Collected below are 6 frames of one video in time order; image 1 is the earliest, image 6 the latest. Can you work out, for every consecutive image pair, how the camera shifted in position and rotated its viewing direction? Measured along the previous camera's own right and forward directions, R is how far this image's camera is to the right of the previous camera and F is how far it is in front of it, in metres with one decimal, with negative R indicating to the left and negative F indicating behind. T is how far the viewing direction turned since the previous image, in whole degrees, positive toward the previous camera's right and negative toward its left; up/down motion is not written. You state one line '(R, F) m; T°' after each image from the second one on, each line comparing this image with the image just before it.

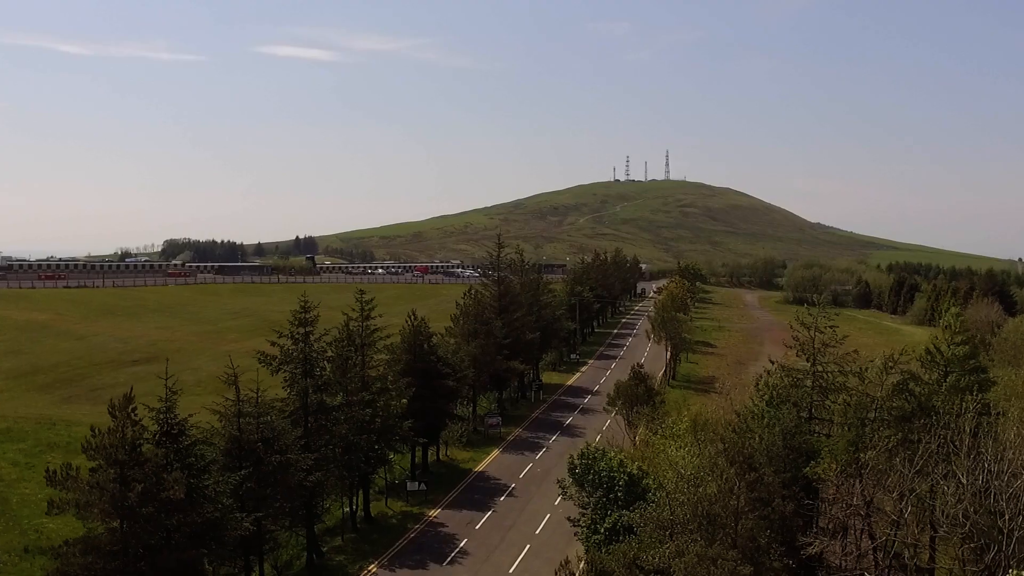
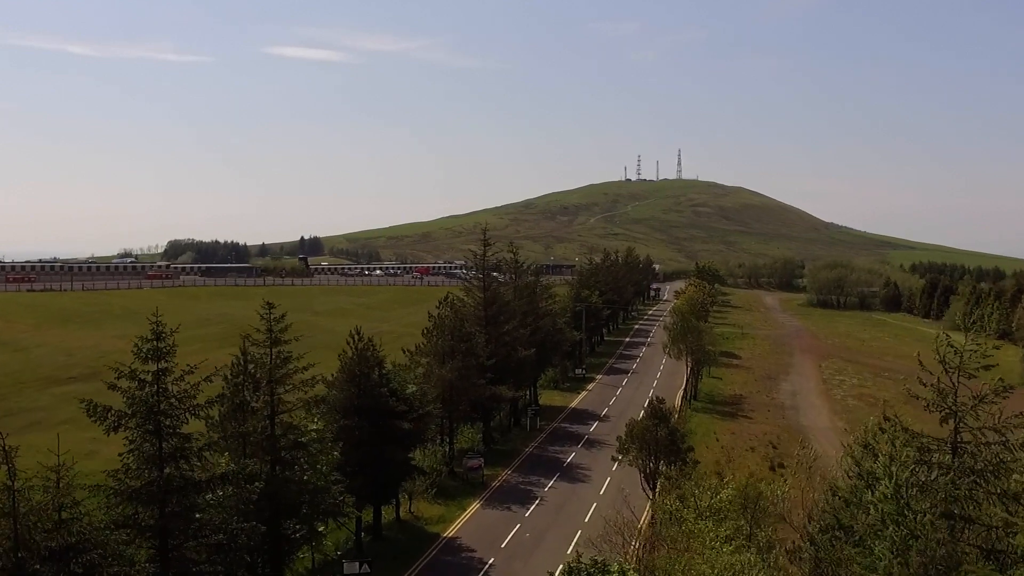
(+1.7, +12.3) m; -1°
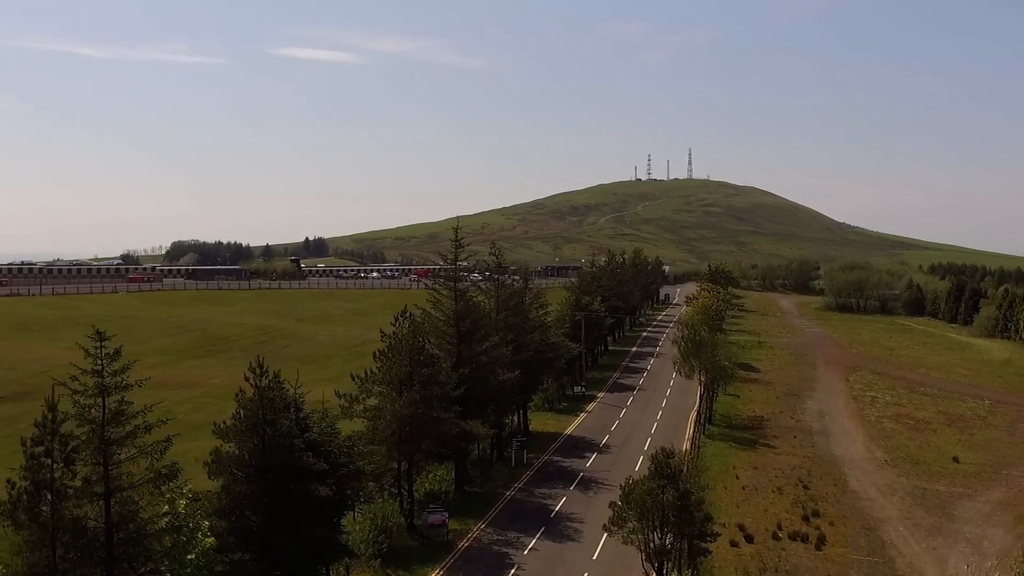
(+2.0, +9.4) m; -1°
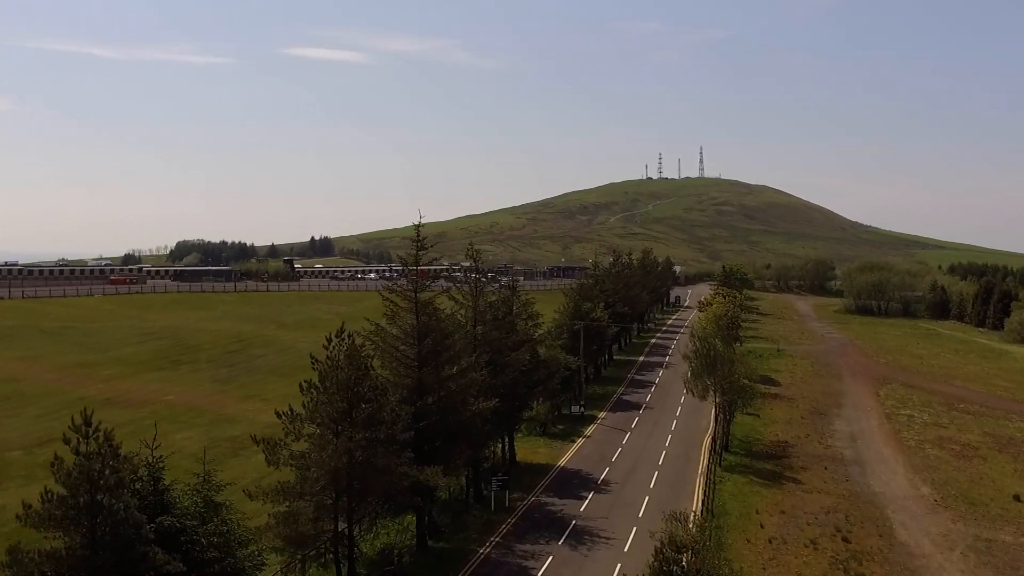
(+1.8, +8.5) m; -1°
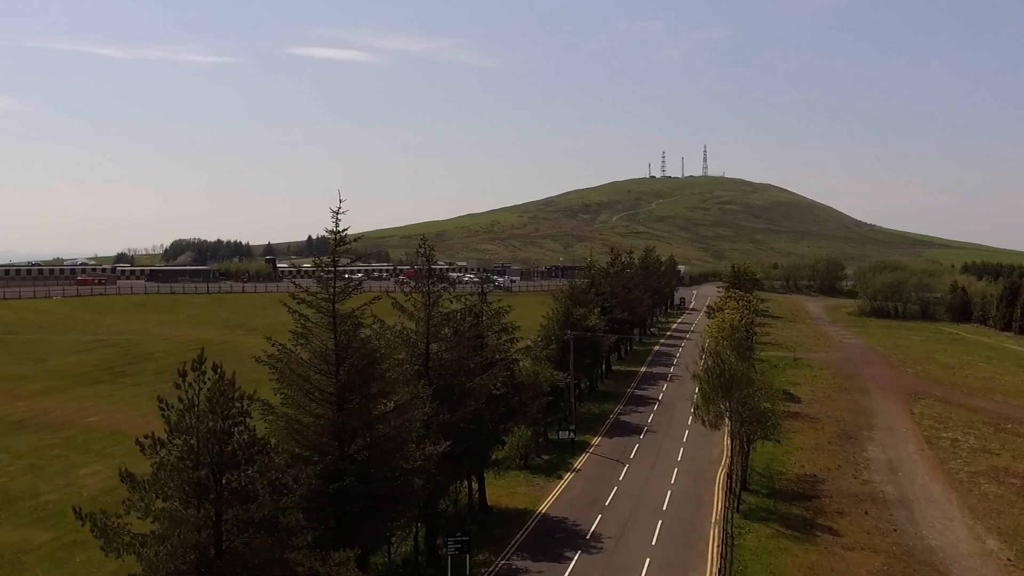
(+1.9, +9.8) m; 0°
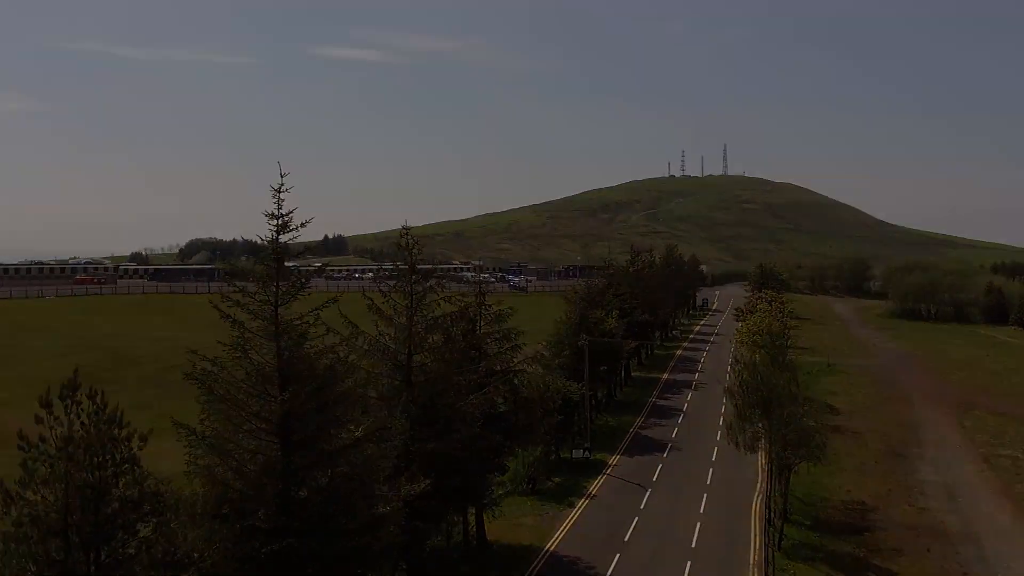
(+0.7, +6.0) m; -1°
